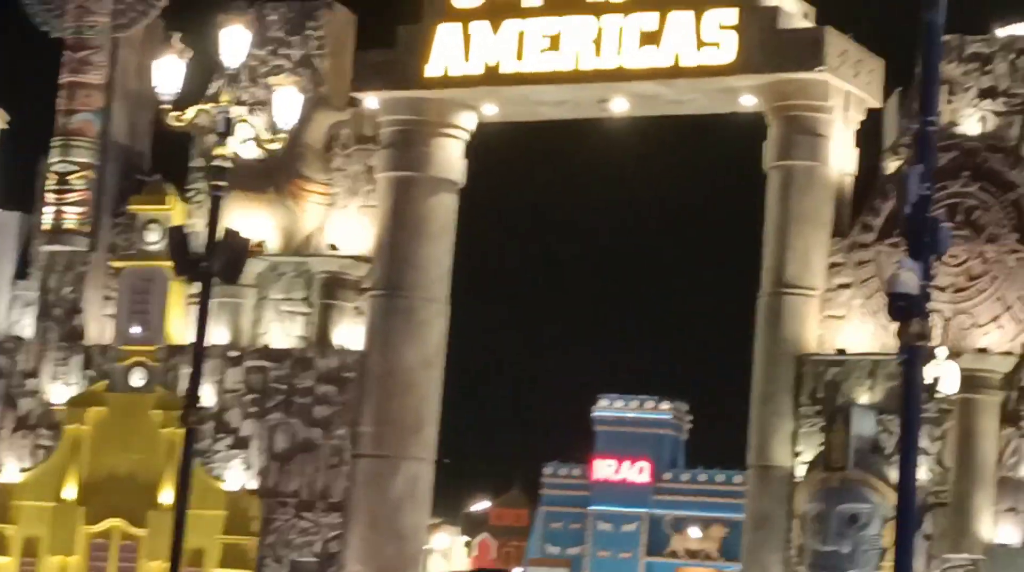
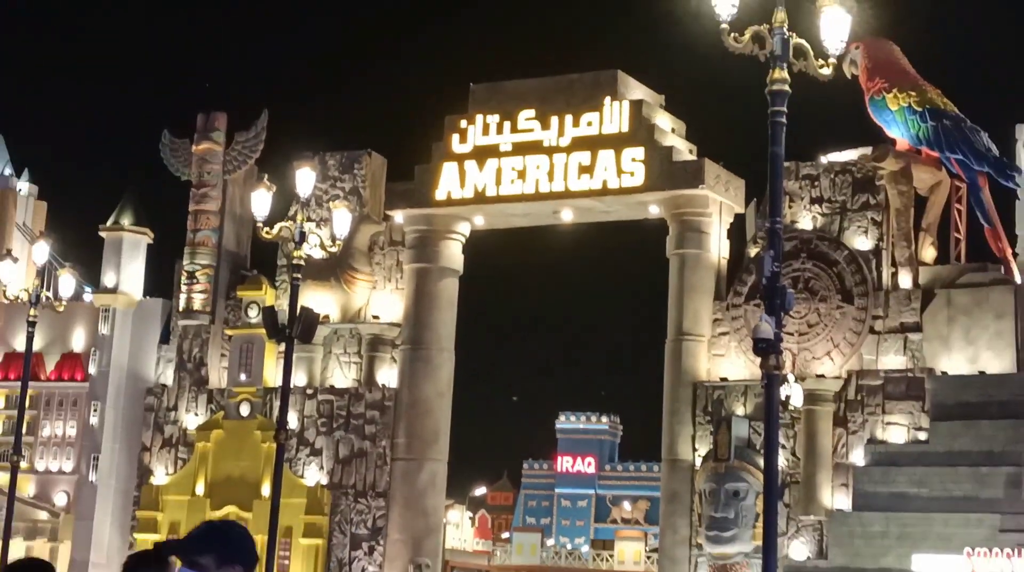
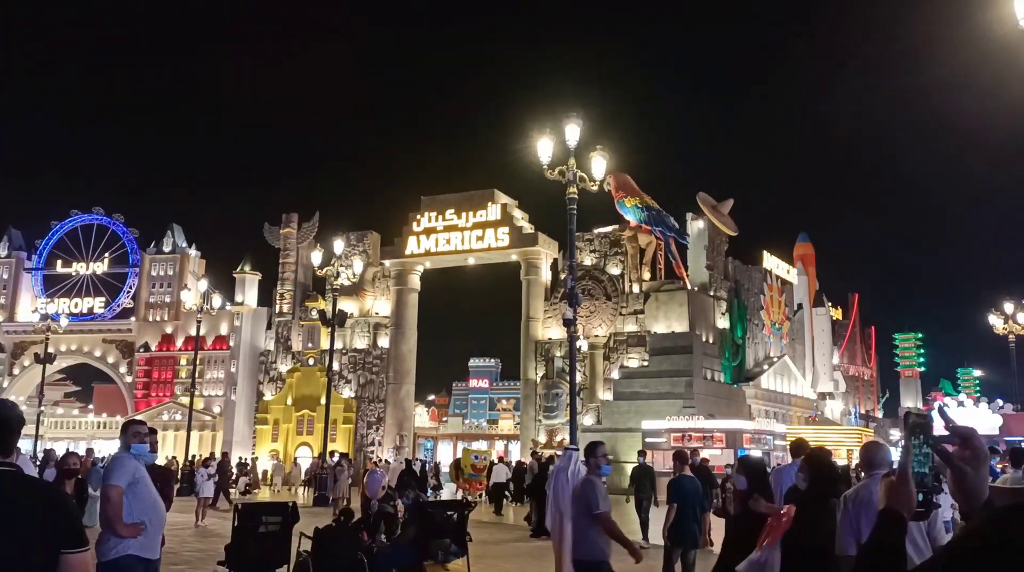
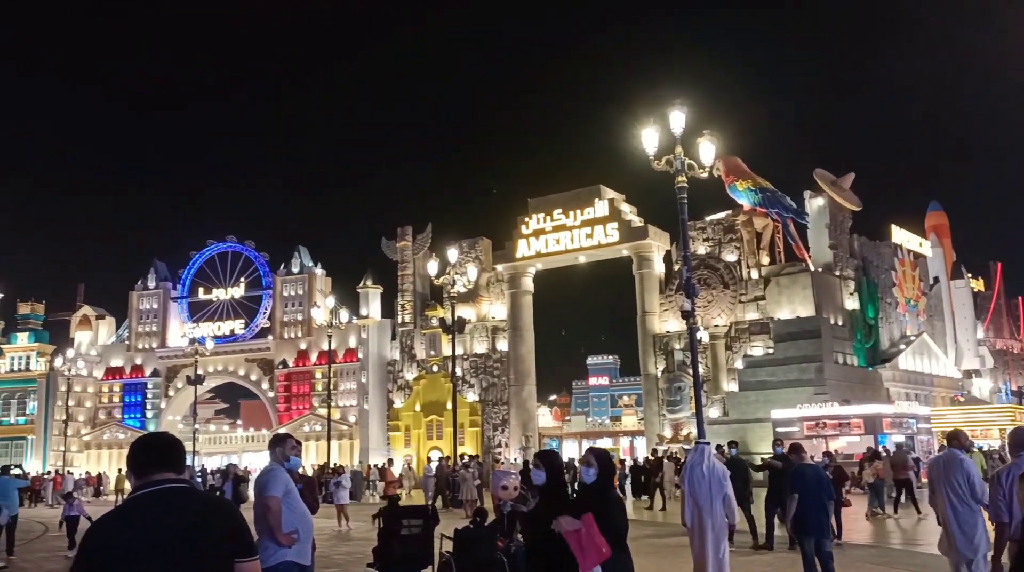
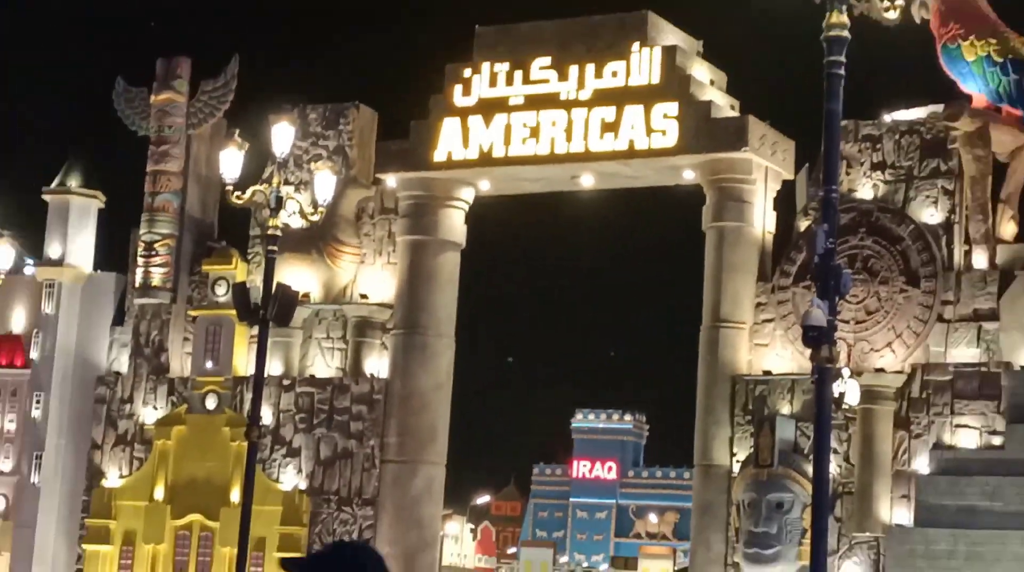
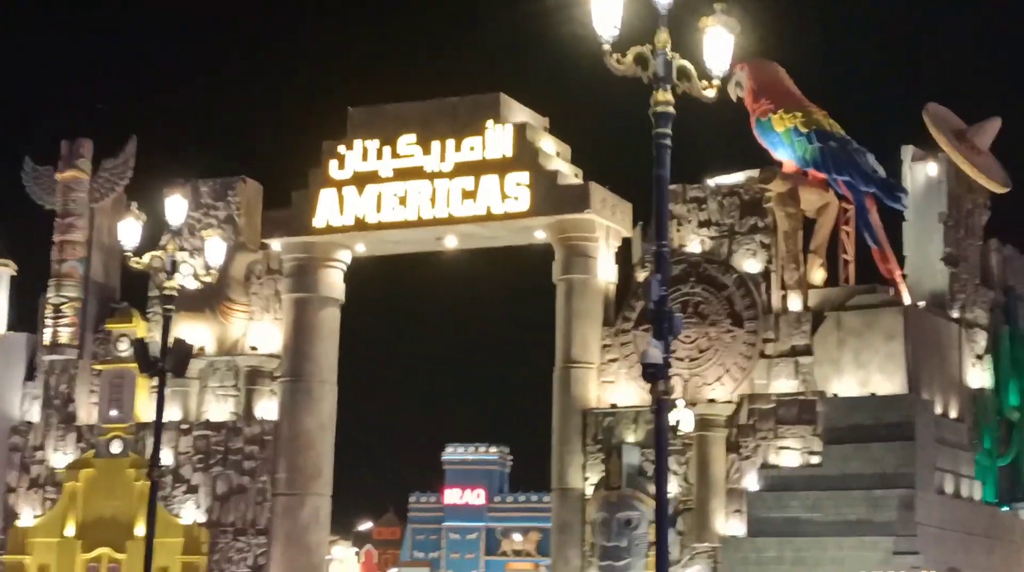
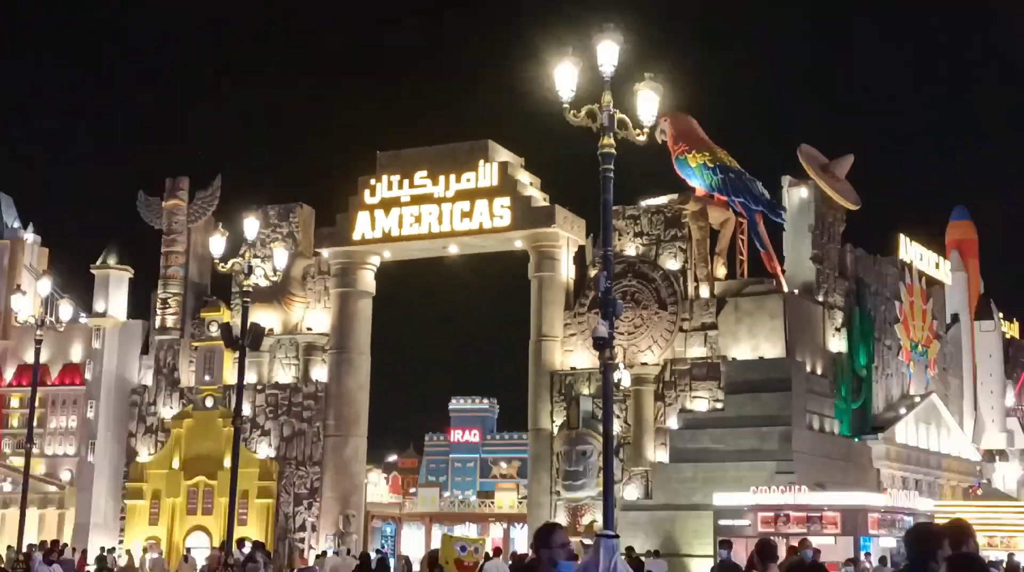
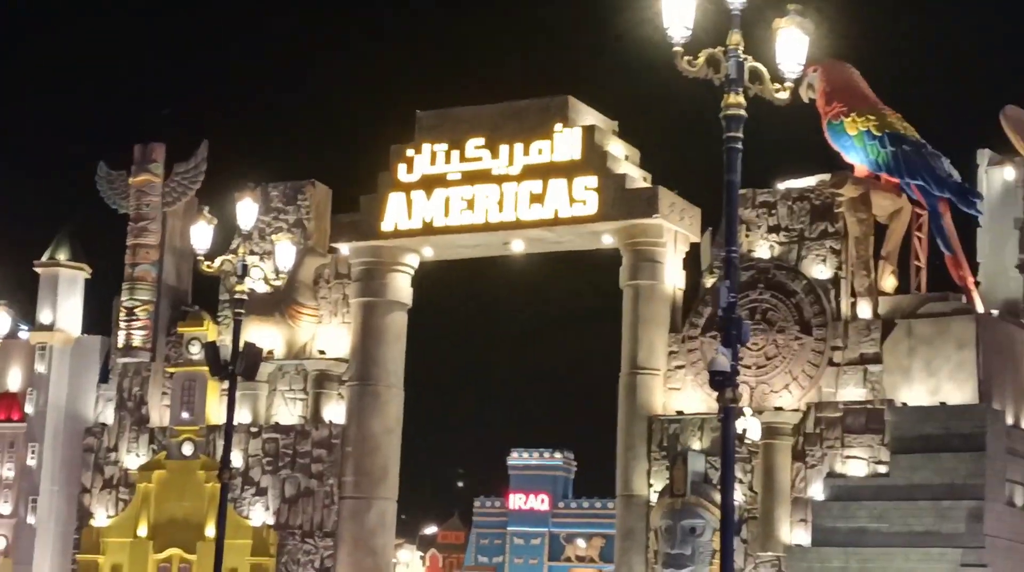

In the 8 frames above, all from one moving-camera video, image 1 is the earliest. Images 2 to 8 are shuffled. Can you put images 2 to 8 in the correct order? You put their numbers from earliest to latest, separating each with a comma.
5, 2, 8, 6, 7, 3, 4
